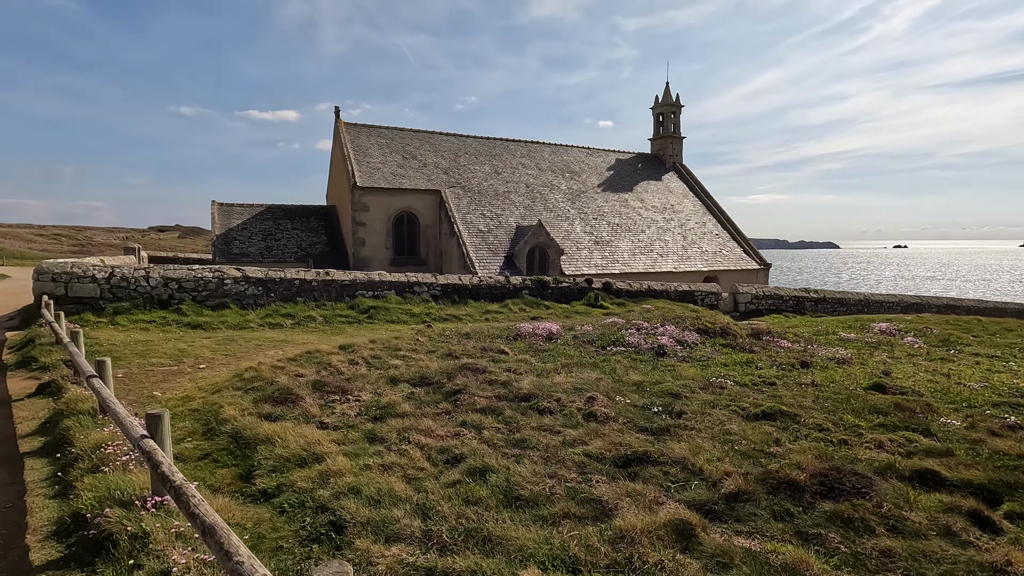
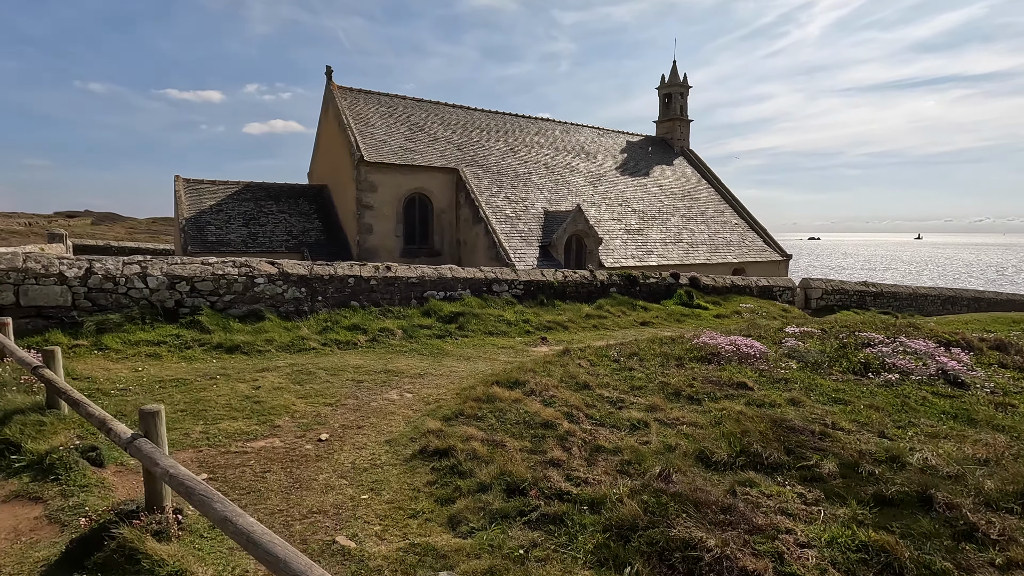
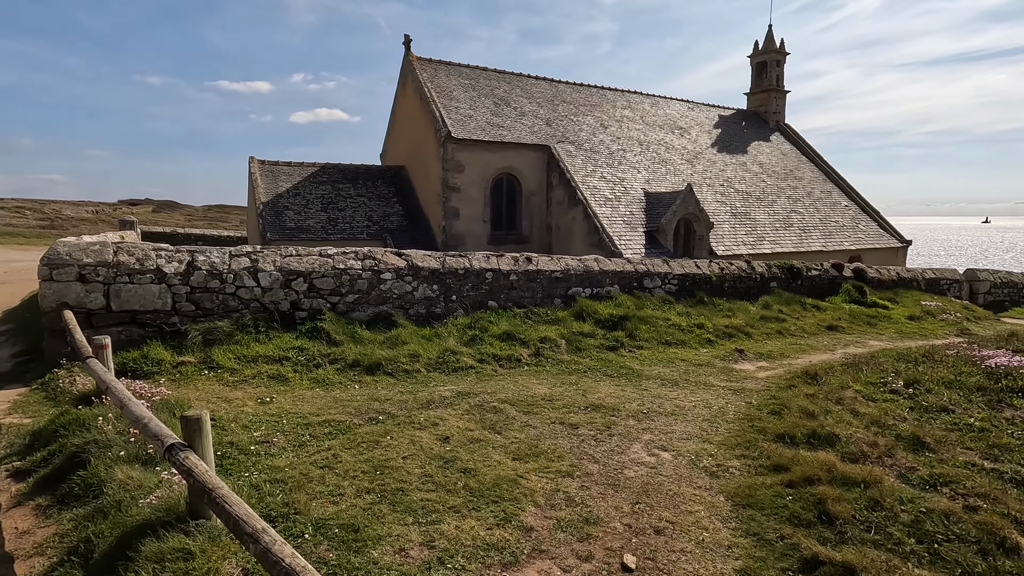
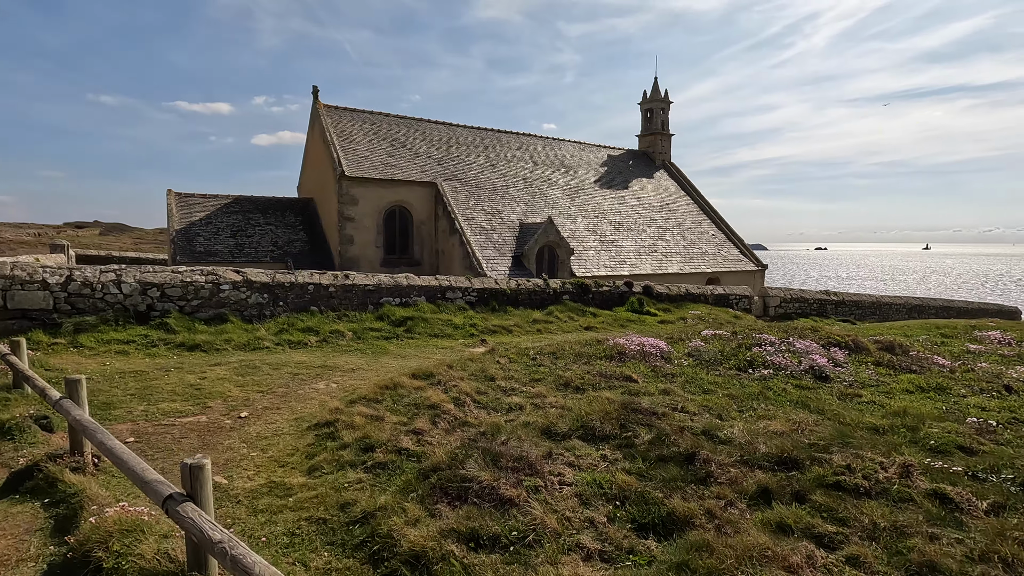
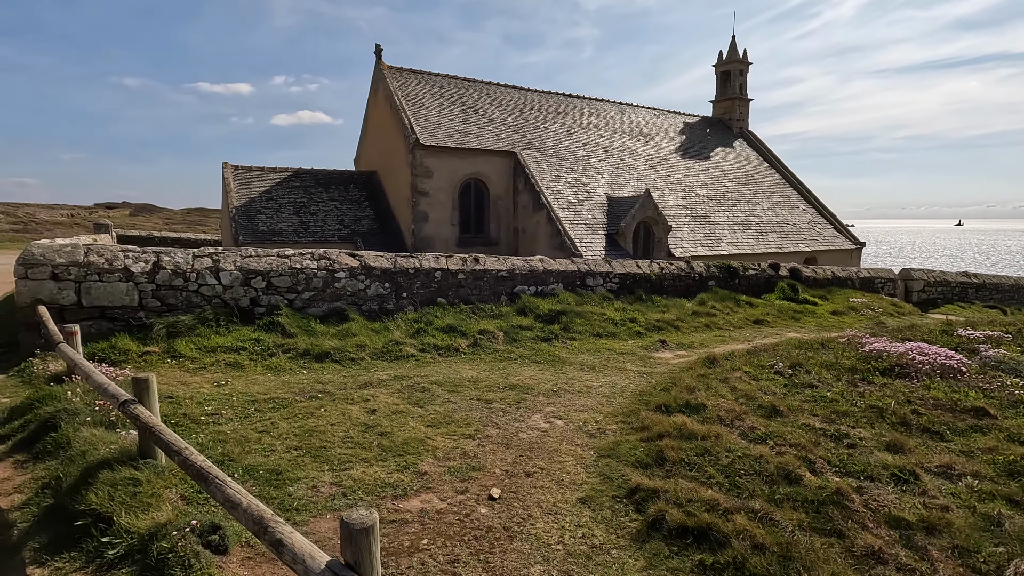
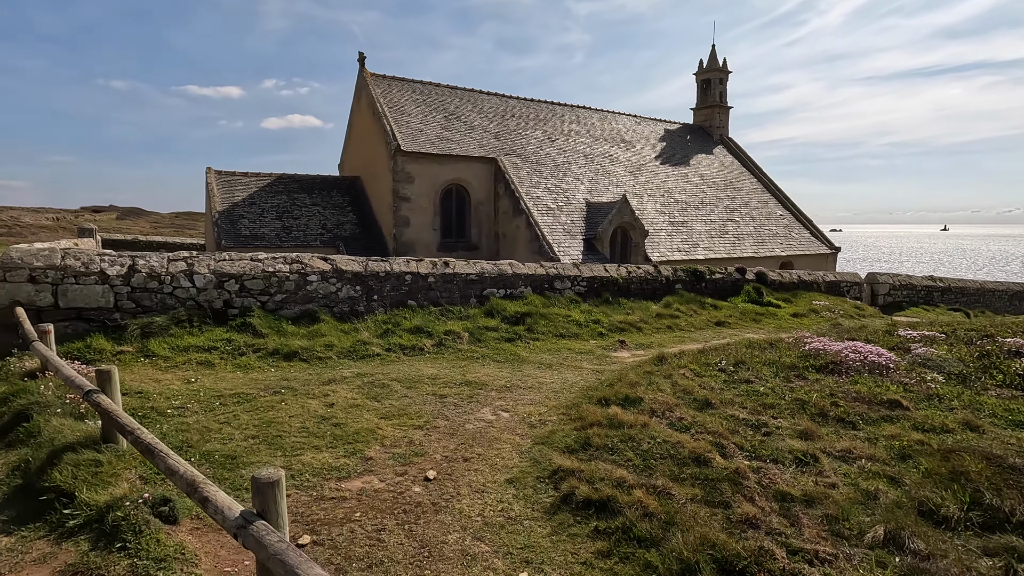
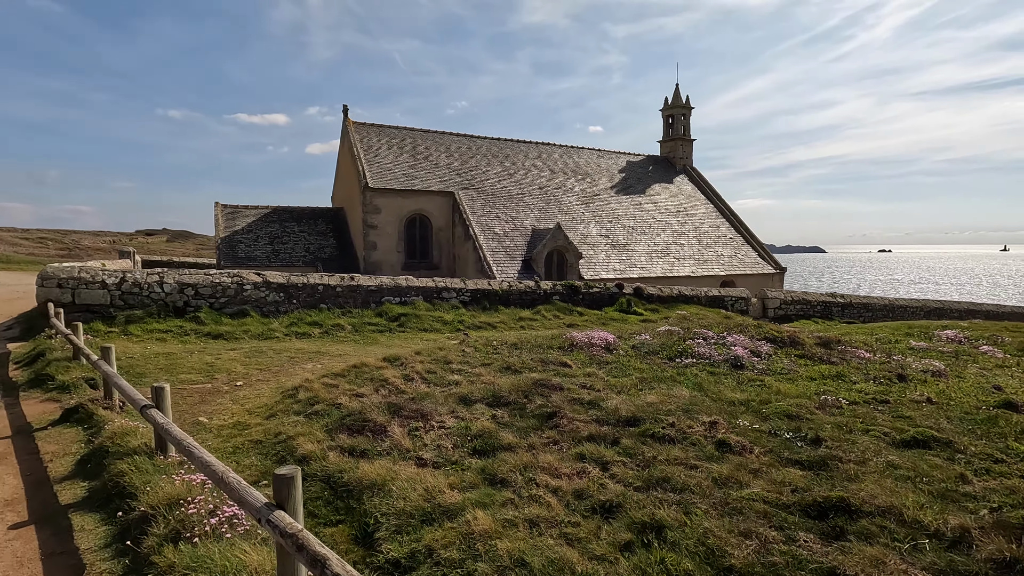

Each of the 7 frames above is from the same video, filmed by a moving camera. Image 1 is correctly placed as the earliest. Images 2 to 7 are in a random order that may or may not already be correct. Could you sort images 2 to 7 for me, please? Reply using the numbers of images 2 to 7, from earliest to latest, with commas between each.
7, 4, 2, 6, 5, 3
